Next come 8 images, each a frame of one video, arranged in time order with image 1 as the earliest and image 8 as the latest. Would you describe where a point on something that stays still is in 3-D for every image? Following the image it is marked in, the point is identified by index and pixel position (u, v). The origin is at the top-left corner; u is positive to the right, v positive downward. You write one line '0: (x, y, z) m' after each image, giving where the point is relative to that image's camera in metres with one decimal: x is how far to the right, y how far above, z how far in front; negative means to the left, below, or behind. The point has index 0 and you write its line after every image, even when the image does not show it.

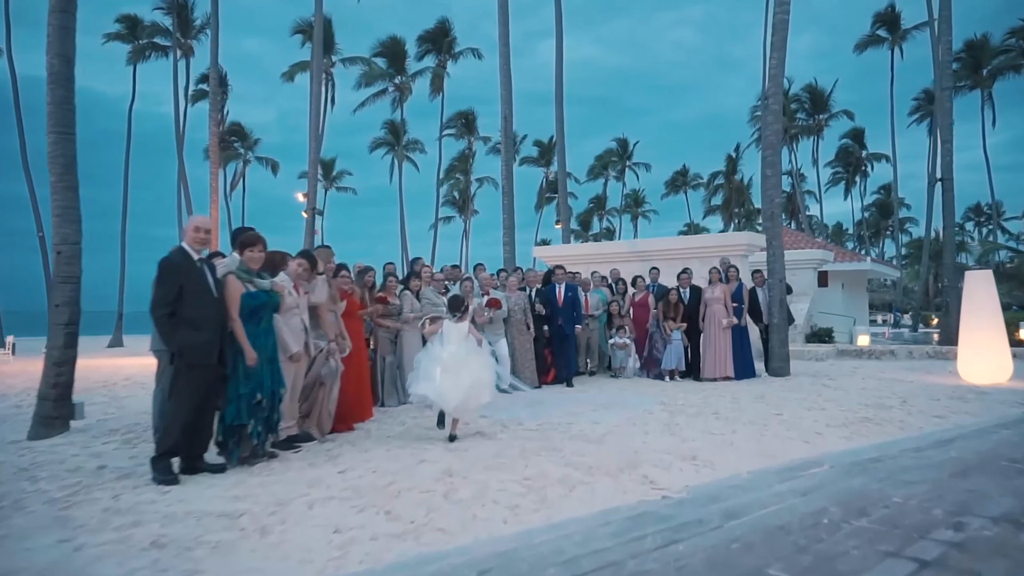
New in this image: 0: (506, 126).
0: (-0.2, +3.7, +16.4) m
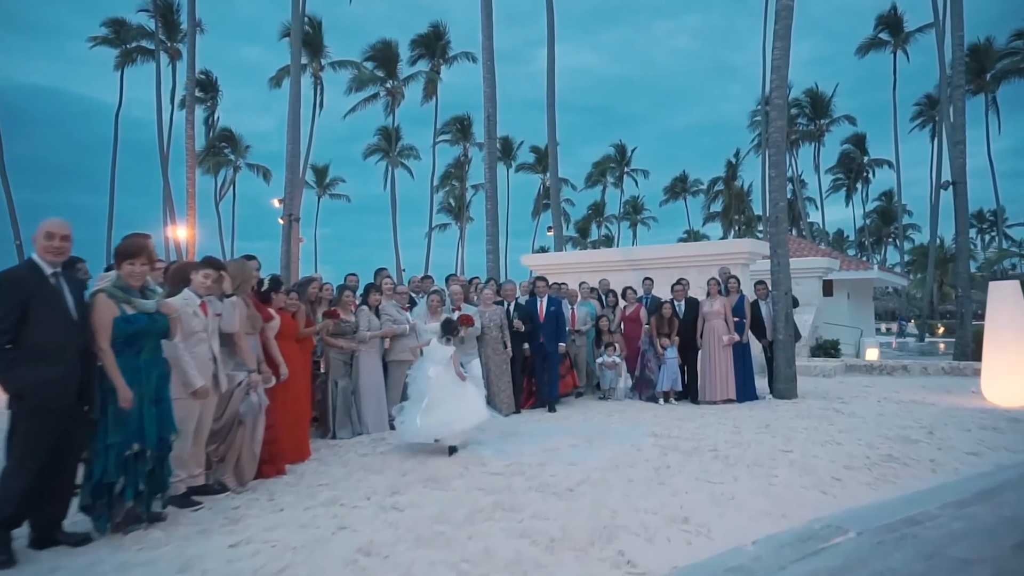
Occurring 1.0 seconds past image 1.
0: (-0.5, +3.5, +15.3) m
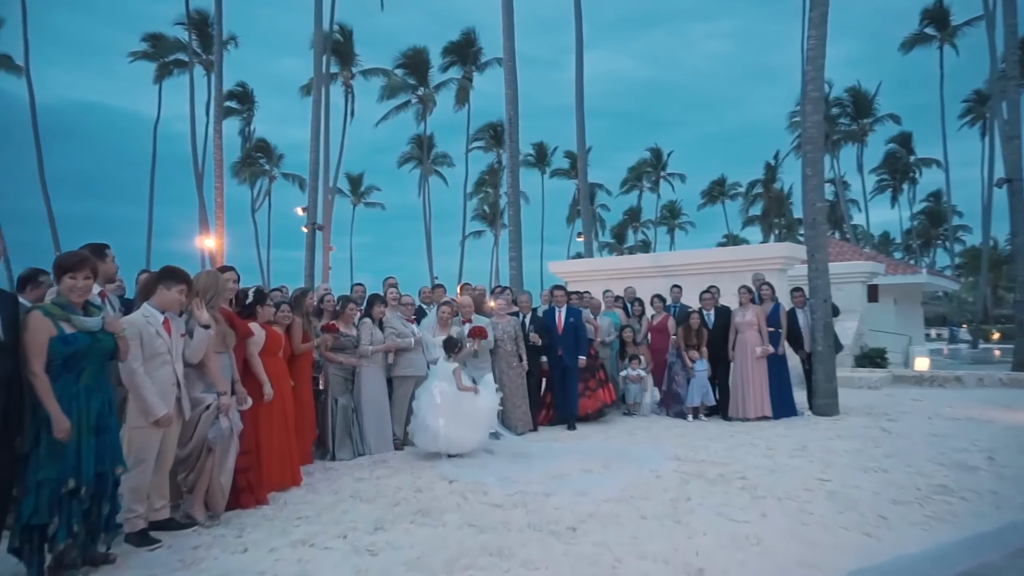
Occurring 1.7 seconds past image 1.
0: (-0.1, +3.3, +14.8) m
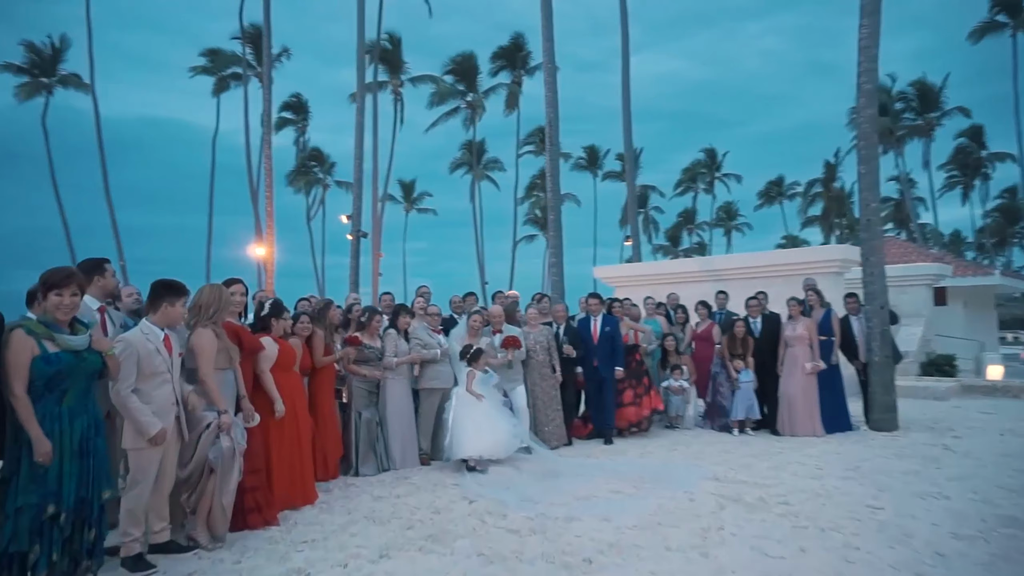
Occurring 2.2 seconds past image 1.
0: (+0.8, +3.2, +14.5) m
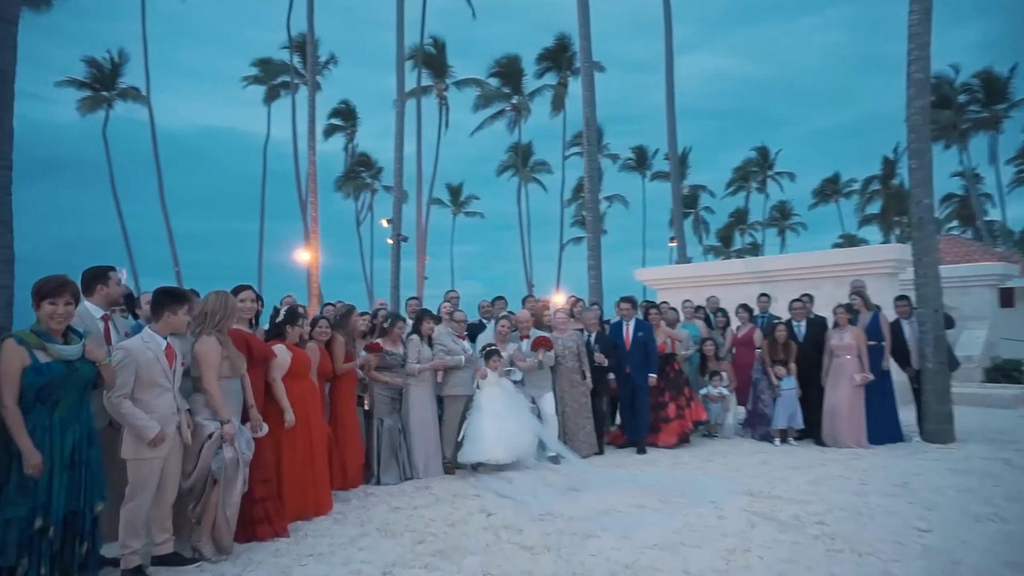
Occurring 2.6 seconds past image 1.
0: (+1.5, +3.1, +14.2) m
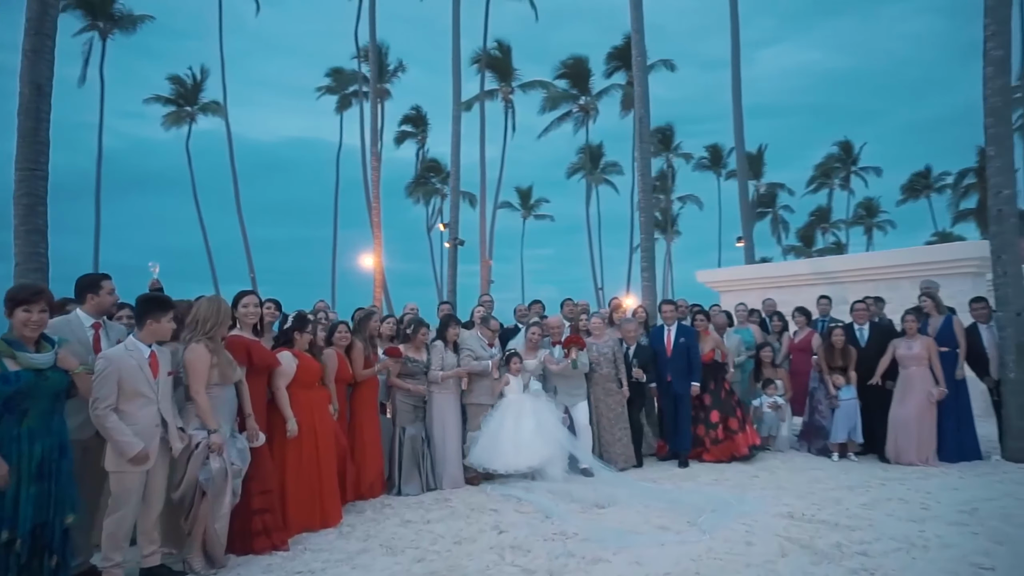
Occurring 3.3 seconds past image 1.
0: (+2.5, +3.0, +13.7) m
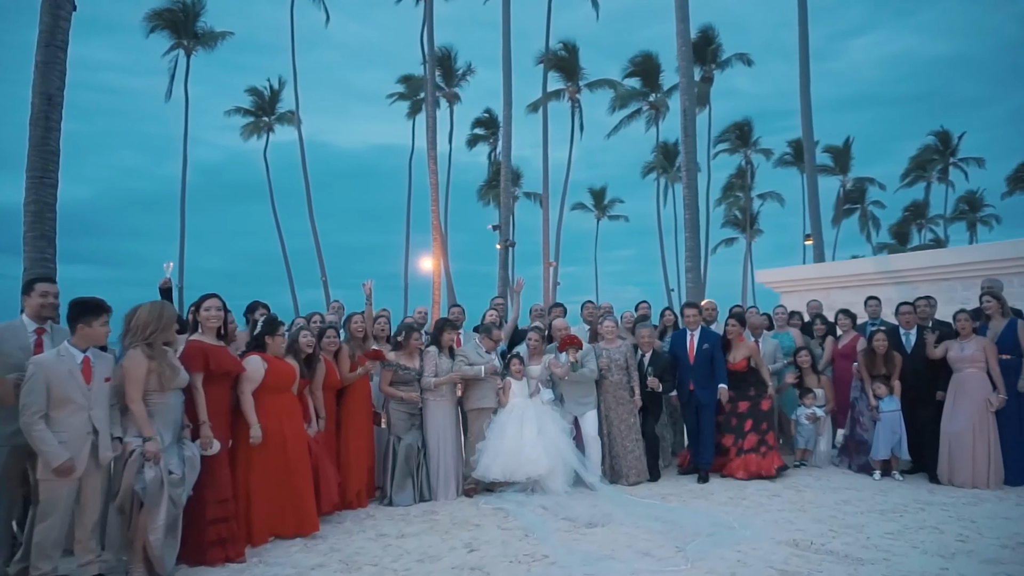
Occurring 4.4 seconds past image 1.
0: (+3.2, +3.0, +13.0) m
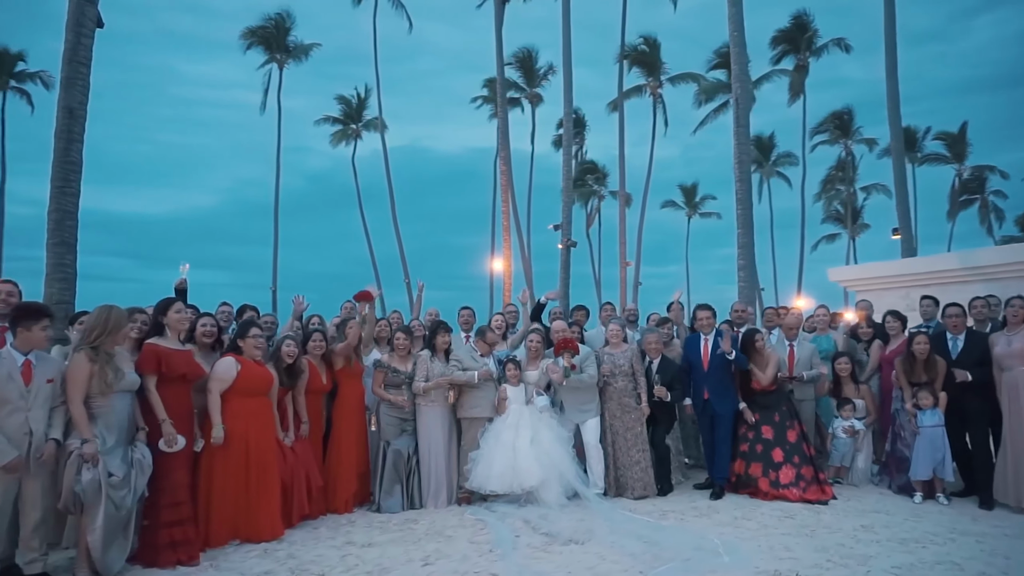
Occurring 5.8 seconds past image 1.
0: (+3.9, +3.0, +12.3) m
